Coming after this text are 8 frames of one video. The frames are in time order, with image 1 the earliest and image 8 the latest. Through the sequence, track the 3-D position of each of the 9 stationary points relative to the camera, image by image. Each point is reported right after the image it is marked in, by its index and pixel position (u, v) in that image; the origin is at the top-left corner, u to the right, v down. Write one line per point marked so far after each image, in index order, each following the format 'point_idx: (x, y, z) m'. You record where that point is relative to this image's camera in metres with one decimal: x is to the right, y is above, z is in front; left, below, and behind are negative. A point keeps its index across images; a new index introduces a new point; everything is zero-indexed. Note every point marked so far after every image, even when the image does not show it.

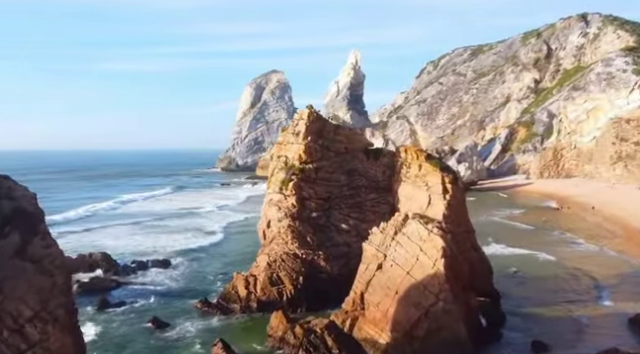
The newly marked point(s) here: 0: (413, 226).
0: (+3.5, -1.8, +19.9) m
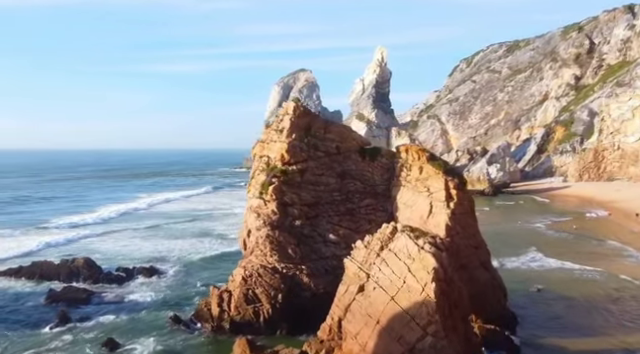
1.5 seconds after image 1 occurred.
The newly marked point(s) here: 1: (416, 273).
0: (+2.5, -2.0, +16.6) m
1: (+2.8, -2.8, +15.7) m
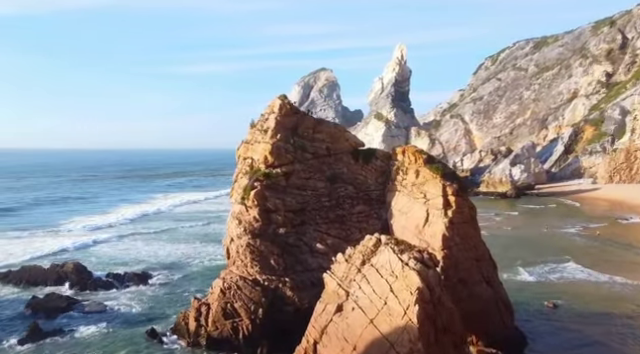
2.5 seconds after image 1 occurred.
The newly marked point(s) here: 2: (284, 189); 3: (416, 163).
0: (+1.8, -2.1, +14.6) m
1: (+2.0, -3.0, +13.7) m
2: (-1.3, -0.5, +19.9) m
3: (+3.5, +0.5, +19.6) m
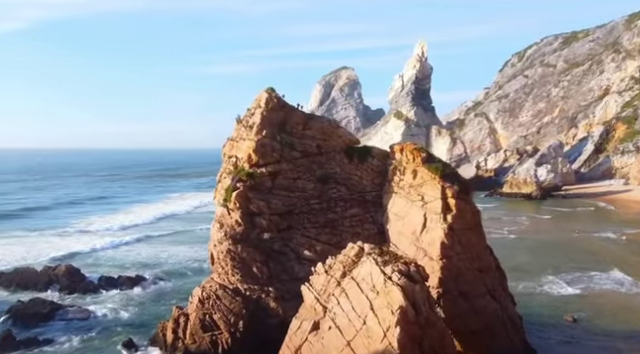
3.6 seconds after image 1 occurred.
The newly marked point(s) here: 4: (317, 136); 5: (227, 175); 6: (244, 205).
0: (+1.1, -2.1, +12.8) m
1: (+1.3, -3.0, +11.9) m
2: (-1.7, -0.5, +18.2) m
3: (+3.1, +0.5, +17.7) m
4: (-0.1, +1.5, +19.1) m
5: (-3.3, +0.1, +18.8) m
6: (-2.6, -0.9, +17.9) m
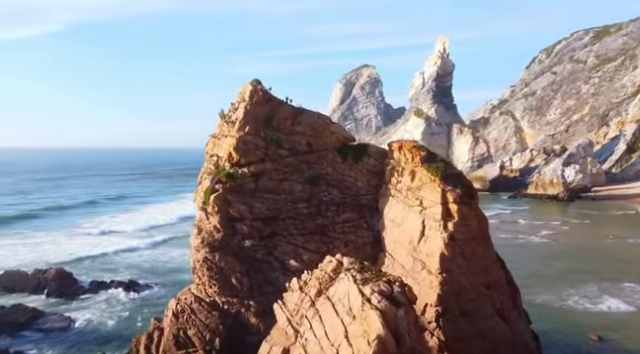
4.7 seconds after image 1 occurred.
0: (+0.5, -2.2, +10.9) m
1: (+0.6, -3.0, +9.9) m
2: (-2.1, -0.5, +16.4) m
3: (+2.7, +0.5, +15.6) m
4: (-0.4, +1.5, +17.2) m
5: (-3.6, +0.1, +17.1) m
6: (-2.9, -1.0, +16.2) m
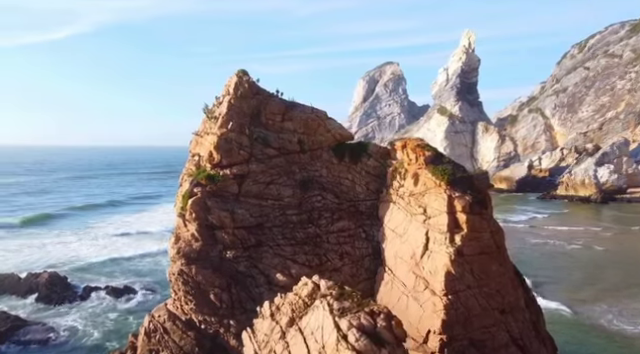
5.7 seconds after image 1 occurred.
0: (0.0, -2.3, +8.9) m
1: (0.0, -3.1, +8.0) m
2: (-2.3, -0.6, +14.6) m
3: (+2.5, +0.4, +13.5) m
4: (-0.6, +1.4, +15.2) m
5: (-3.8, 0.0, +15.3) m
6: (-3.2, -1.0, +14.3) m
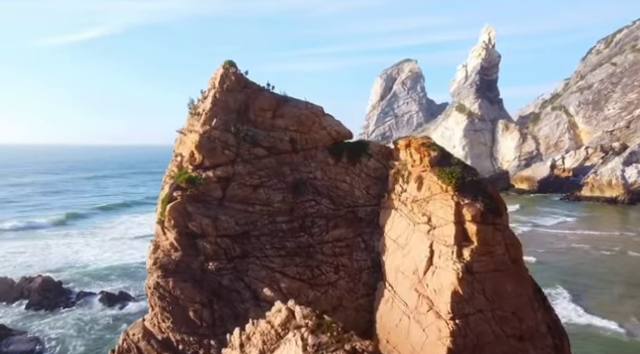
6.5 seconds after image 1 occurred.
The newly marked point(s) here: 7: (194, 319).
0: (-0.4, -2.4, +7.3) m
1: (-0.4, -3.2, +6.4) m
2: (-2.5, -0.6, +13.1) m
3: (+2.3, +0.3, +11.9) m
4: (-0.7, +1.3, +13.7) m
5: (-3.9, -0.1, +13.8) m
6: (-3.3, -1.1, +12.9) m
7: (-2.9, -3.3, +12.5) m
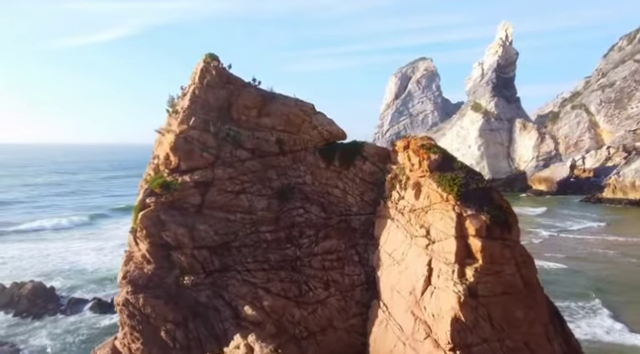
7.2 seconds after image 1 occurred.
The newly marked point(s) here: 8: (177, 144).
0: (-0.8, -2.5, +6.0) m
1: (-0.8, -3.3, +5.1) m
2: (-2.7, -0.7, +11.8) m
3: (+2.0, +0.2, +10.5) m
4: (-1.0, +1.2, +12.3) m
5: (-4.2, -0.2, +12.6) m
6: (-3.6, -1.2, +11.6) m
7: (-3.2, -3.4, +11.3) m
8: (-3.1, +0.8, +11.8) m
